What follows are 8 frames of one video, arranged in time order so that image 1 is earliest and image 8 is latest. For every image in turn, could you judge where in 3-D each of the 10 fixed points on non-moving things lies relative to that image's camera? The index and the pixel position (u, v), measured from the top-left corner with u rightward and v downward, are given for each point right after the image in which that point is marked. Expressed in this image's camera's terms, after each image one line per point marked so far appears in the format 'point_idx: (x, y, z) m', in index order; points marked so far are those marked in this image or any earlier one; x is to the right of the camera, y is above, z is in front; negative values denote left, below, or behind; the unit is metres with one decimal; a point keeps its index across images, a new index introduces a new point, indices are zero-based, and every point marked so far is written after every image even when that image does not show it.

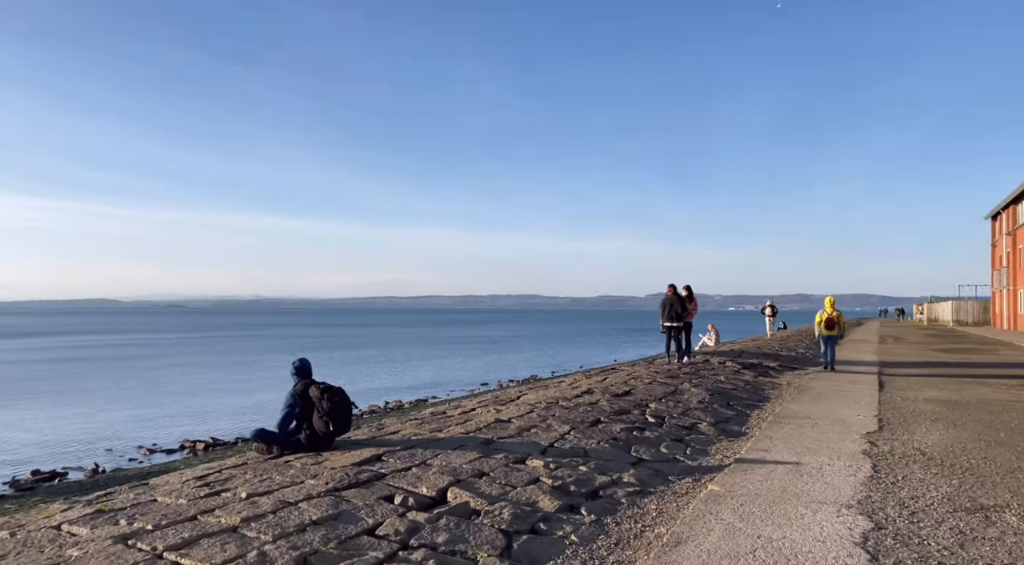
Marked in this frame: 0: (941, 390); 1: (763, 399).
0: (+7.5, -1.9, +12.0) m
1: (+4.1, -1.9, +11.1) m
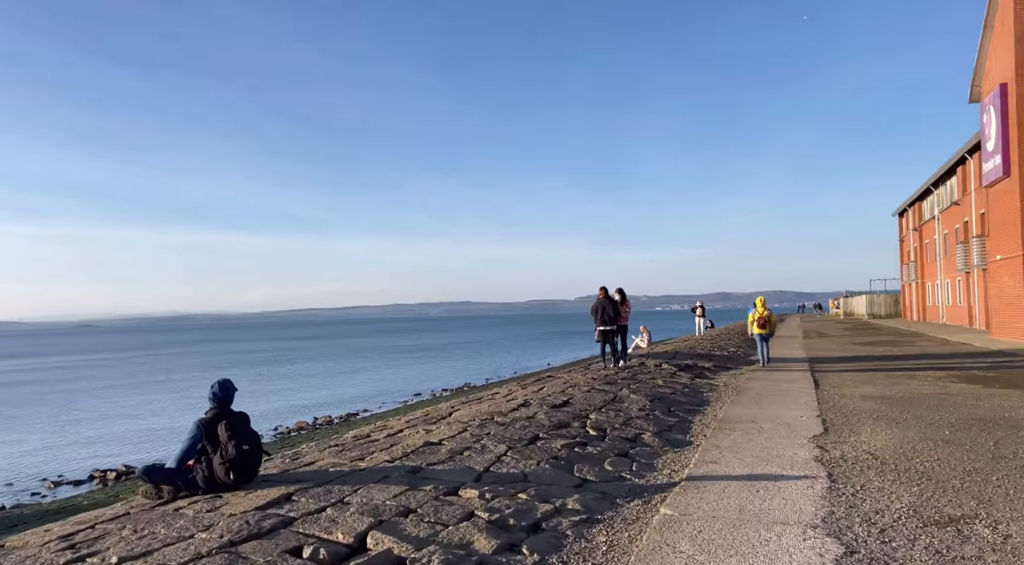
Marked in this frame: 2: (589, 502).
0: (+6.4, -1.8, +12.1) m
1: (+3.0, -1.9, +10.8) m
2: (+0.6, -1.7, +5.5) m
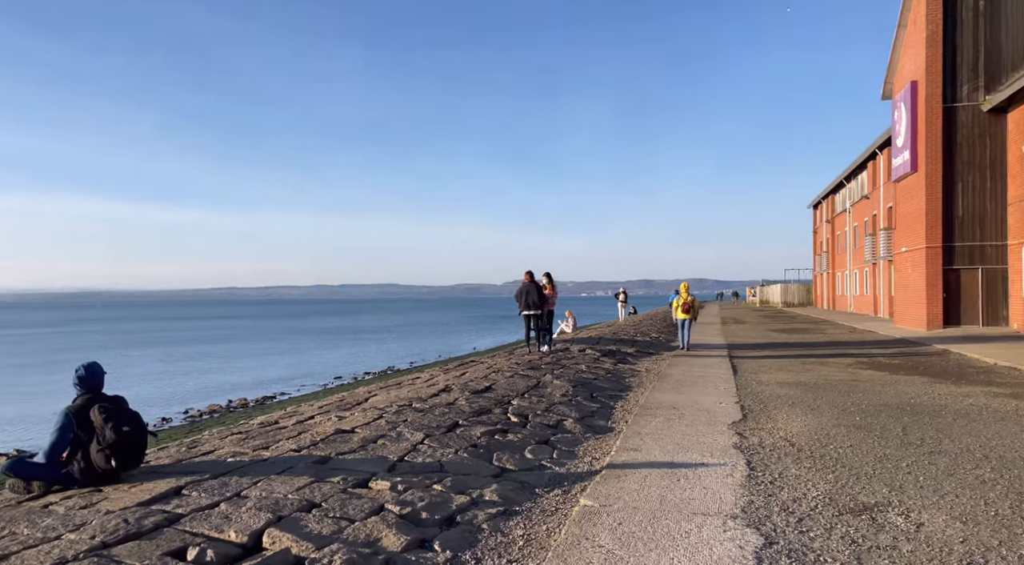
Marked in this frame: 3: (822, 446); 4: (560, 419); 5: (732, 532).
0: (+5.0, -1.6, +12.4) m
1: (+1.8, -1.7, +10.8) m
2: (0.0, -1.6, +5.3) m
3: (+2.9, -1.5, +6.4) m
4: (+0.6, -1.6, +7.9) m
5: (+1.3, -1.5, +4.2) m
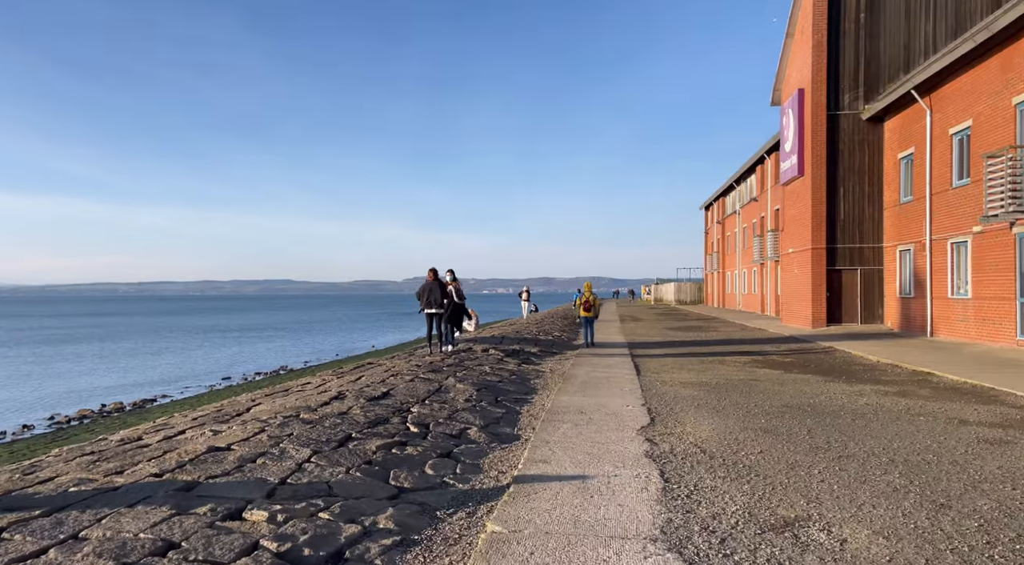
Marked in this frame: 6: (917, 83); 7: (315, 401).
0: (+3.2, -1.6, +12.4) m
1: (+0.3, -1.6, +10.4) m
2: (-0.7, -1.6, +4.7) m
3: (+2.0, -1.5, +6.2) m
4: (-0.5, -1.6, +7.4) m
5: (+0.8, -1.5, +3.8) m
6: (+10.9, +5.3, +18.5) m
7: (-2.3, -1.4, +8.1) m
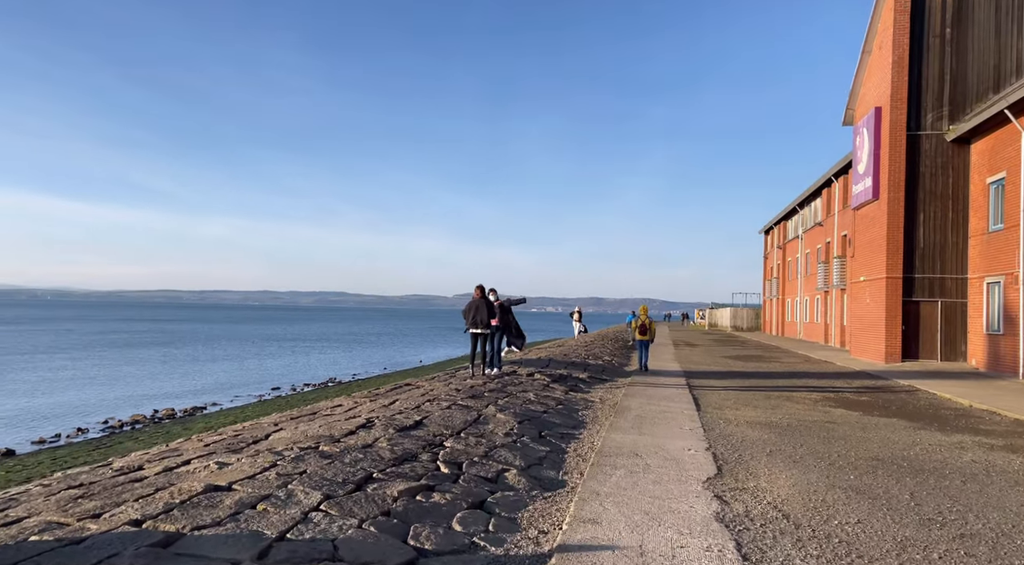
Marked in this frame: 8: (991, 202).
0: (+4.0, -2.1, +11.3) m
1: (+0.9, -2.0, +9.5) m
2: (-0.5, -1.7, +3.8) m
3: (+2.3, -1.8, +5.2) m
4: (-0.1, -1.8, +6.5) m
5: (+1.0, -1.7, +2.9) m
6: (+12.3, +4.5, +16.9) m
7: (-1.8, -1.6, +7.4) m
8: (+13.2, +2.2, +18.9) m
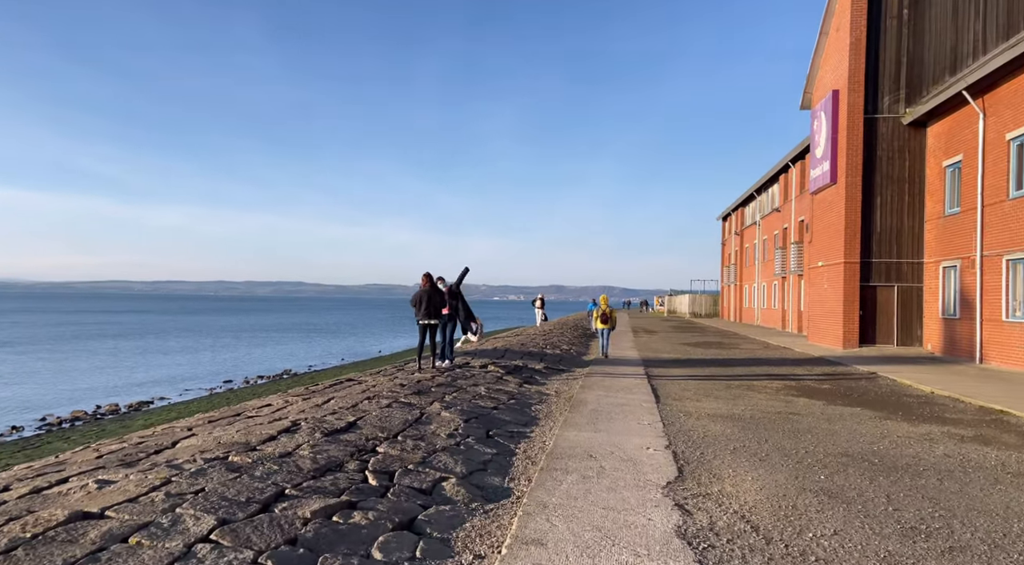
0: (+3.2, -1.8, +10.8) m
1: (+0.2, -1.8, +8.8) m
2: (-0.9, -1.6, +3.1) m
3: (+1.9, -1.7, +4.6) m
4: (-0.6, -1.6, +5.8) m
5: (+0.6, -1.6, +2.2) m
6: (+11.2, +4.9, +16.8) m
7: (-2.4, -1.5, +6.6) m
8: (+11.9, +2.7, +18.8) m
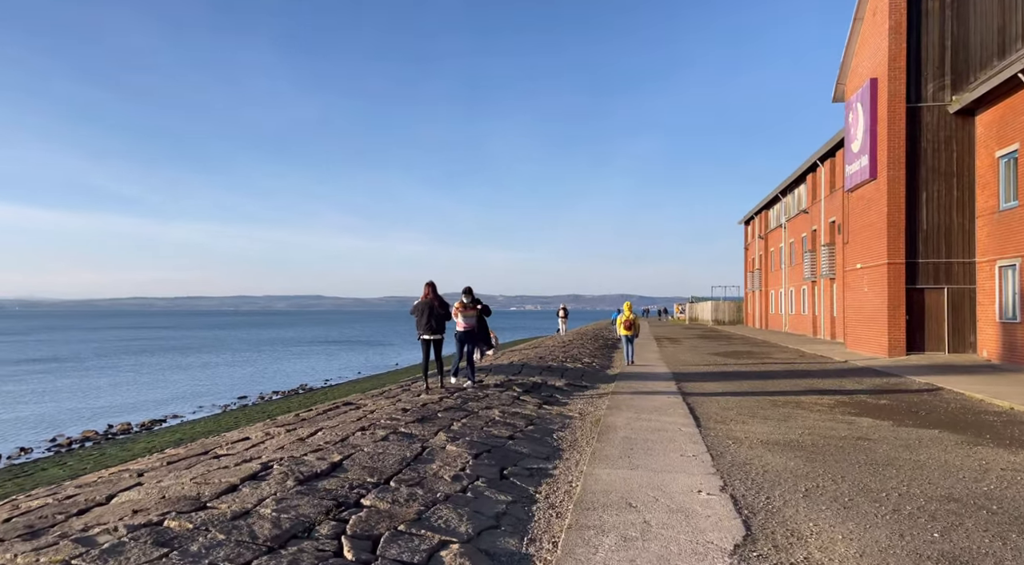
0: (+3.5, -1.9, +9.3) m
1: (+0.4, -1.9, +7.5) m
2: (-0.8, -1.7, +1.7) m
3: (+2.0, -1.7, +3.2) m
4: (-0.5, -1.7, +4.5) m
5: (+0.7, -1.6, +0.9) m
6: (+11.4, +4.8, +15.3) m
7: (-2.3, -1.5, +5.3) m
8: (+12.3, +2.6, +17.3) m
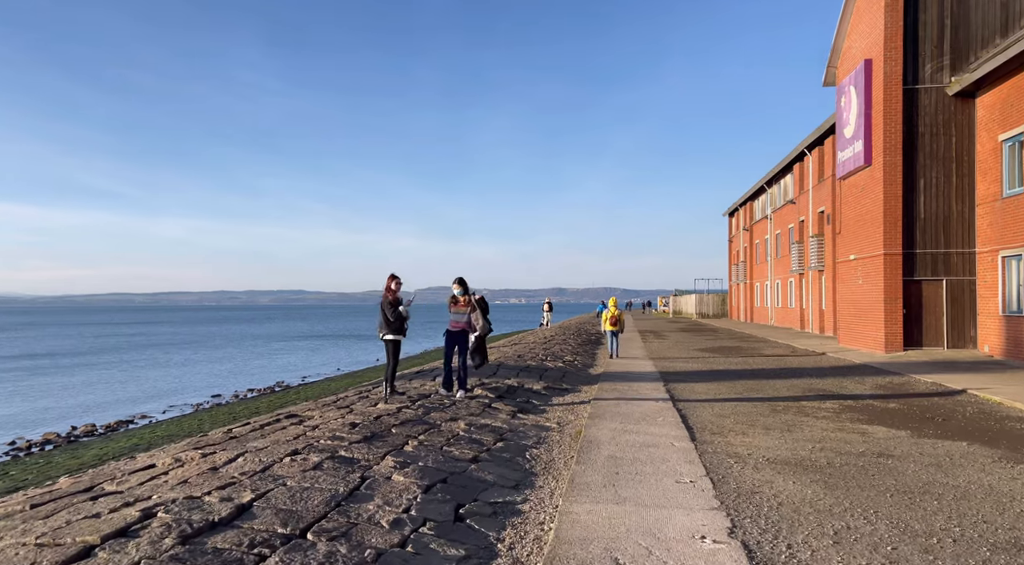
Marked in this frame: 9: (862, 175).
0: (+3.1, -1.8, +8.2) m
1: (+0.1, -1.8, +6.2) m
2: (-1.0, -1.7, +0.5) m
3: (+1.7, -1.6, +2.0) m
4: (-0.8, -1.7, +3.2) m
5: (+0.5, -1.6, -0.4) m
6: (+10.9, +5.0, +14.2) m
7: (-2.6, -1.5, +4.0) m
8: (+11.7, +2.9, +16.3) m
9: (+10.0, +3.1, +19.7) m
